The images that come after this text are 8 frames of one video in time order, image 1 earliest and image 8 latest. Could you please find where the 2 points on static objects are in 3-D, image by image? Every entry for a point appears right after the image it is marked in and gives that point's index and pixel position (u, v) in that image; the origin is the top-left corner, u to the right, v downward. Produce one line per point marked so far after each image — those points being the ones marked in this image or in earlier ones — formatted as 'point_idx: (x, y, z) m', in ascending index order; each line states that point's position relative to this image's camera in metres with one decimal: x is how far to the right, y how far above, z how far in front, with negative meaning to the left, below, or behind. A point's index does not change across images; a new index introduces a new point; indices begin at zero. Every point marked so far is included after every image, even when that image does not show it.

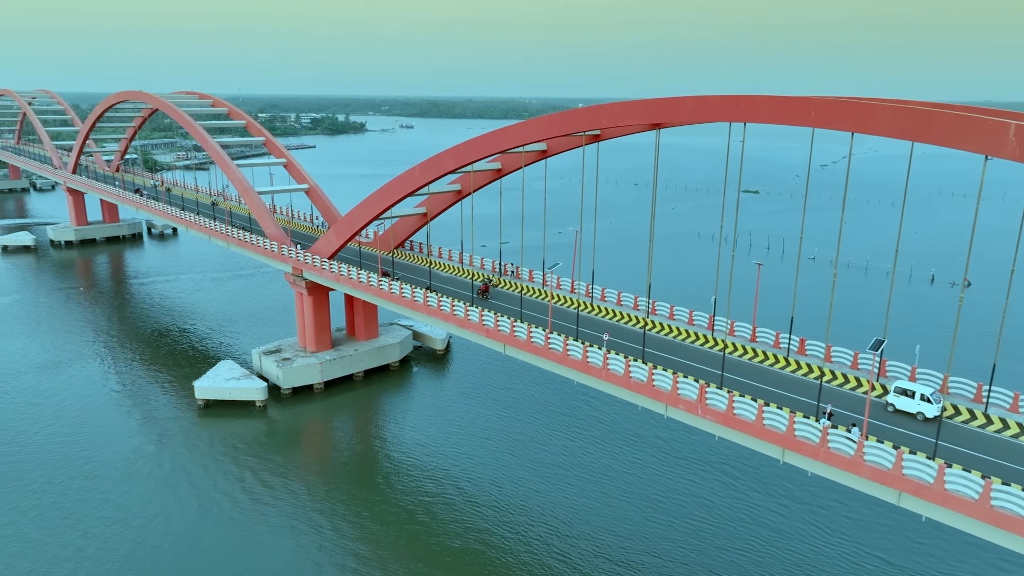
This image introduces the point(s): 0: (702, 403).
0: (+4.4, -2.7, +16.5) m
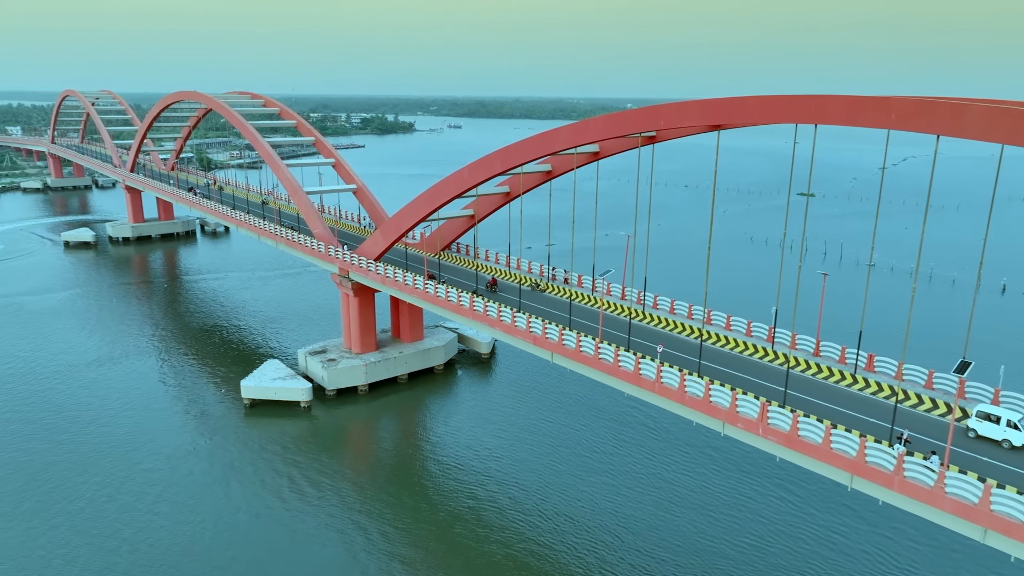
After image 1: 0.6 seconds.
0: (+5.5, -3.0, +15.5) m
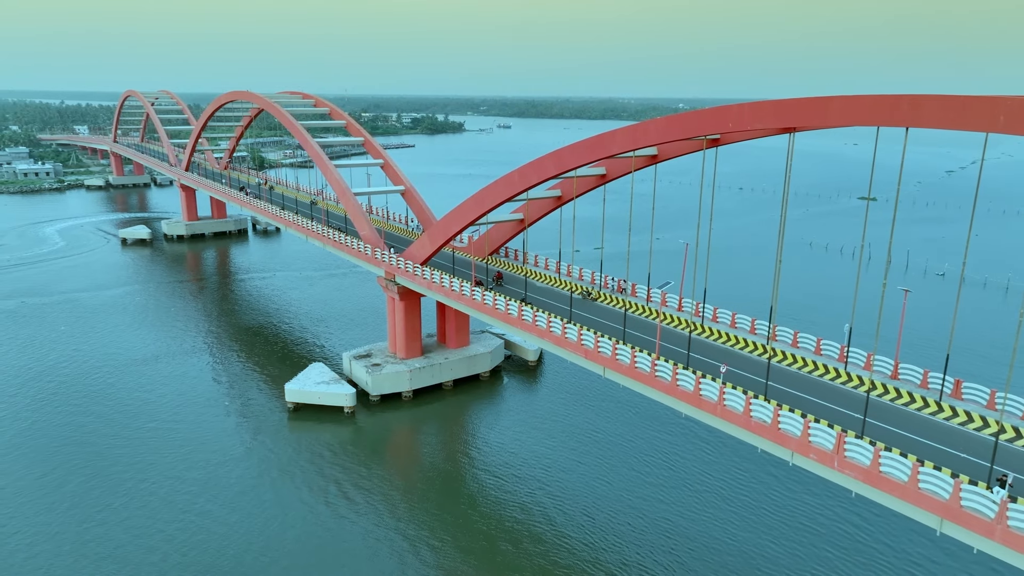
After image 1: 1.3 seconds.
0: (+6.6, -3.3, +14.0) m
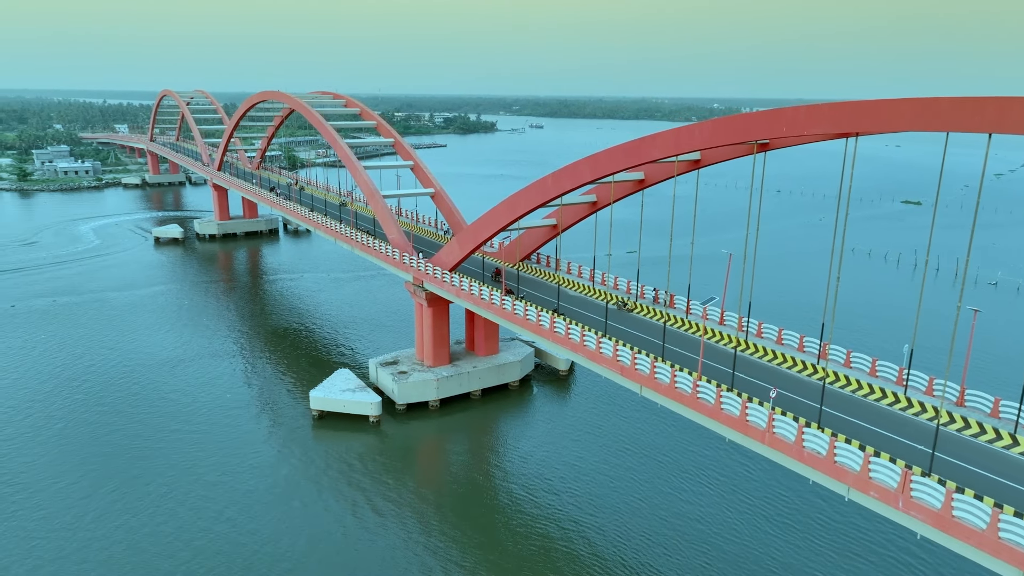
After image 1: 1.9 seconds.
0: (+7.1, -3.7, +12.7) m
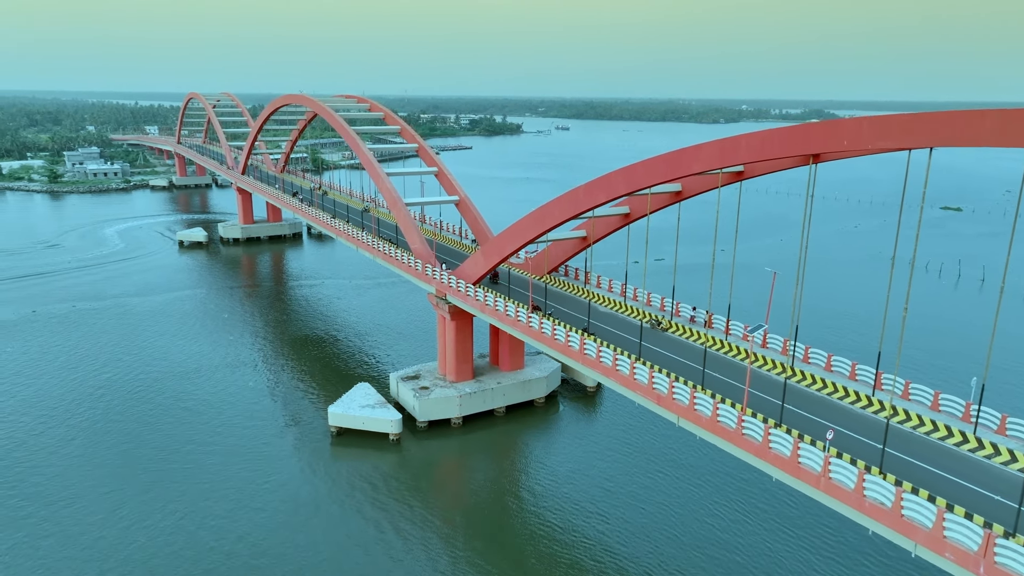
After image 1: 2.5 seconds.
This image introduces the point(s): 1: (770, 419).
0: (+7.6, -4.3, +11.2) m
1: (+5.7, -2.9, +15.5) m
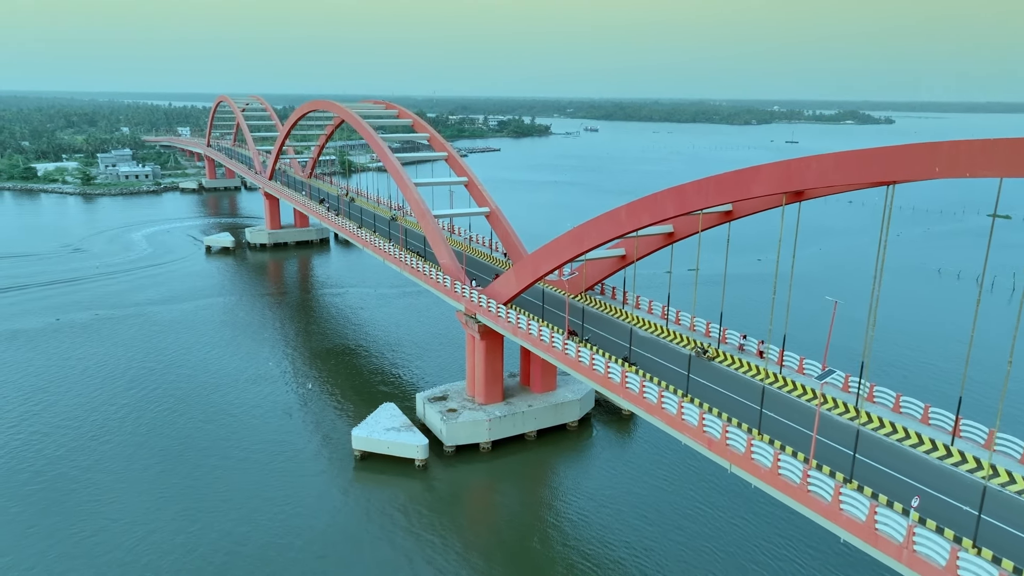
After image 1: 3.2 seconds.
0: (+8.2, -5.1, +9.5) m
1: (+6.5, -3.7, +13.9) m
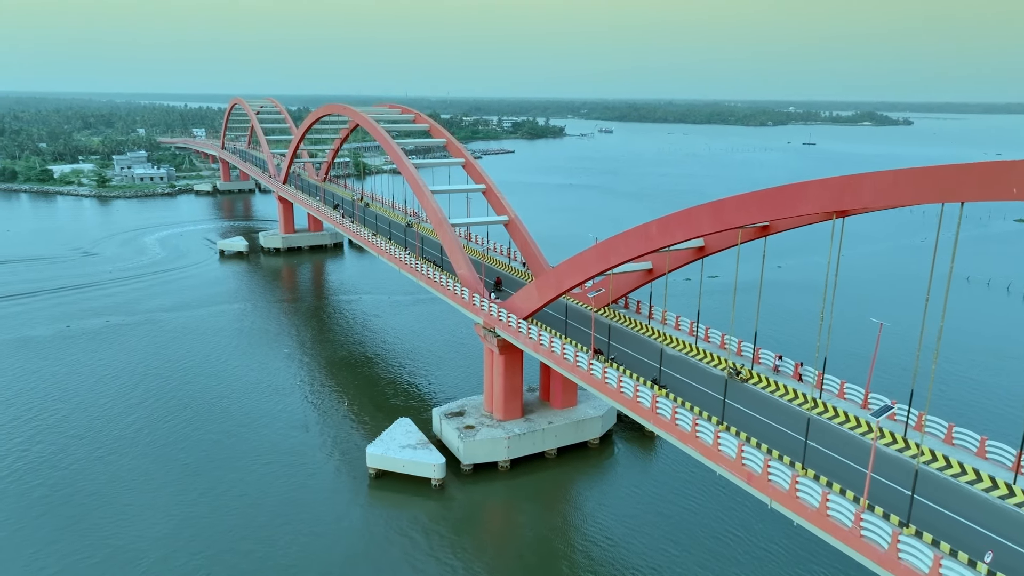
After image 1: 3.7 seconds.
0: (+8.6, -5.6, +8.3) m
1: (+7.0, -4.2, +12.8) m
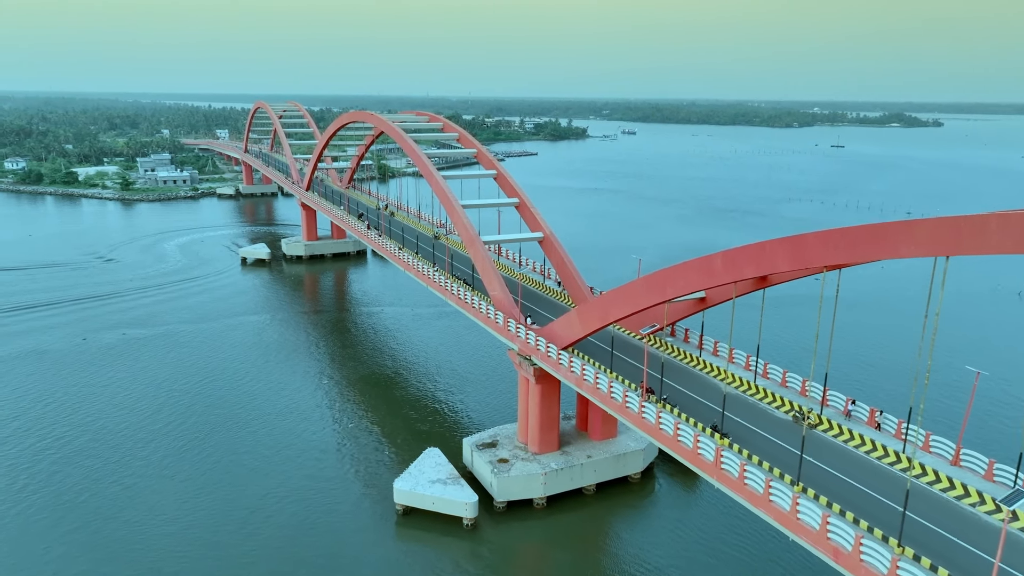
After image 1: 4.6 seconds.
0: (+9.4, -6.6, +6.4) m
1: (+7.9, -5.1, +10.9) m
